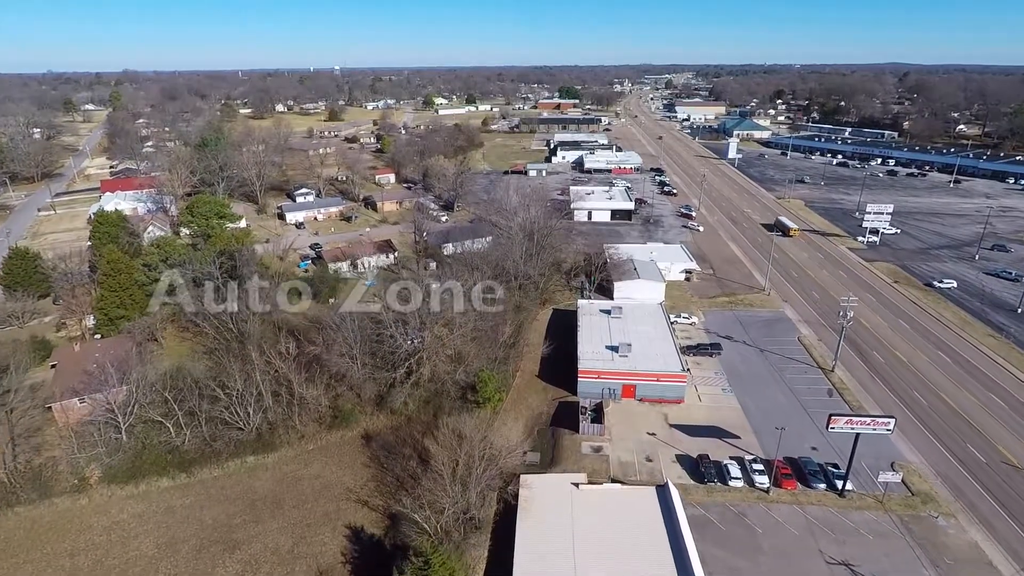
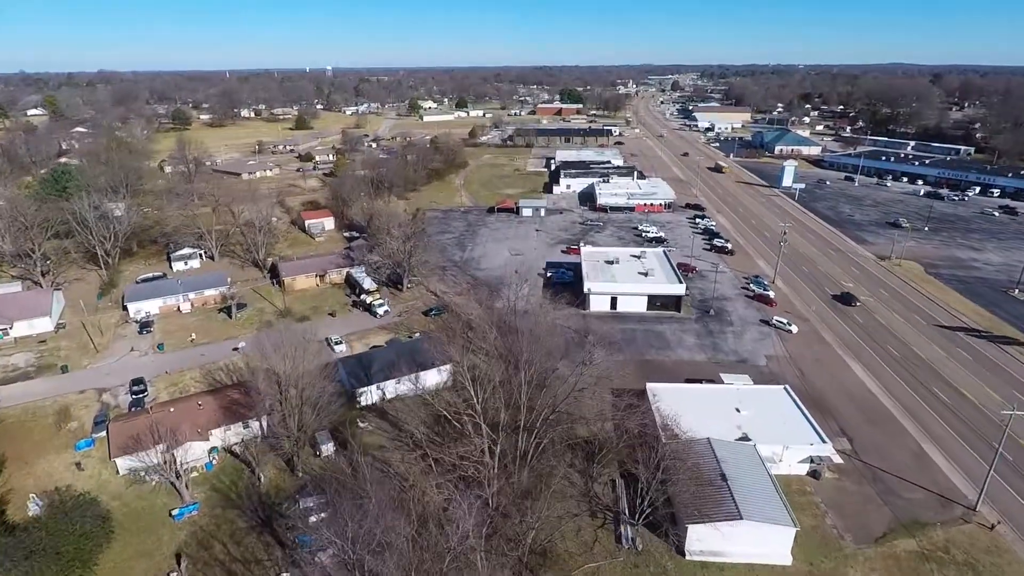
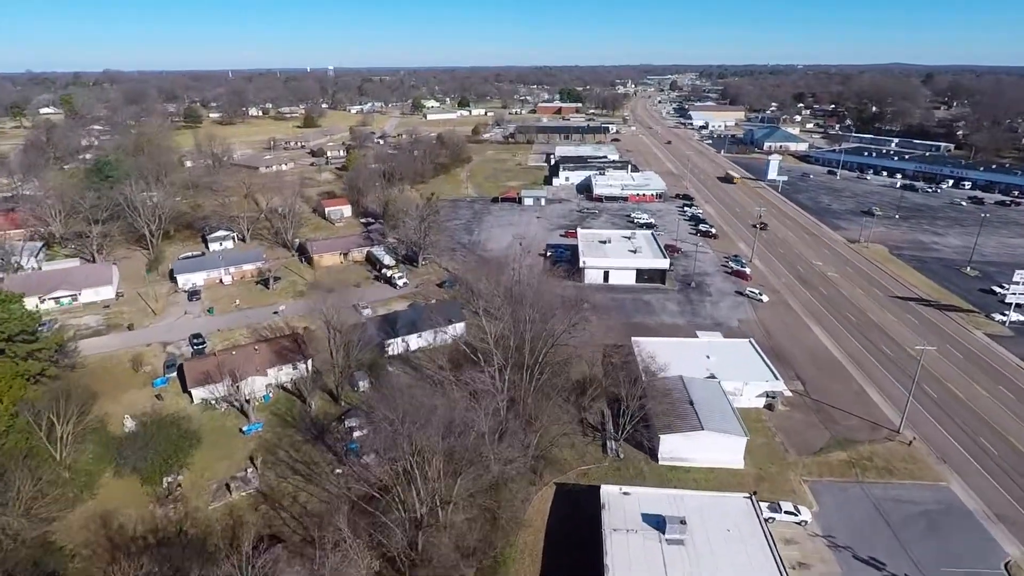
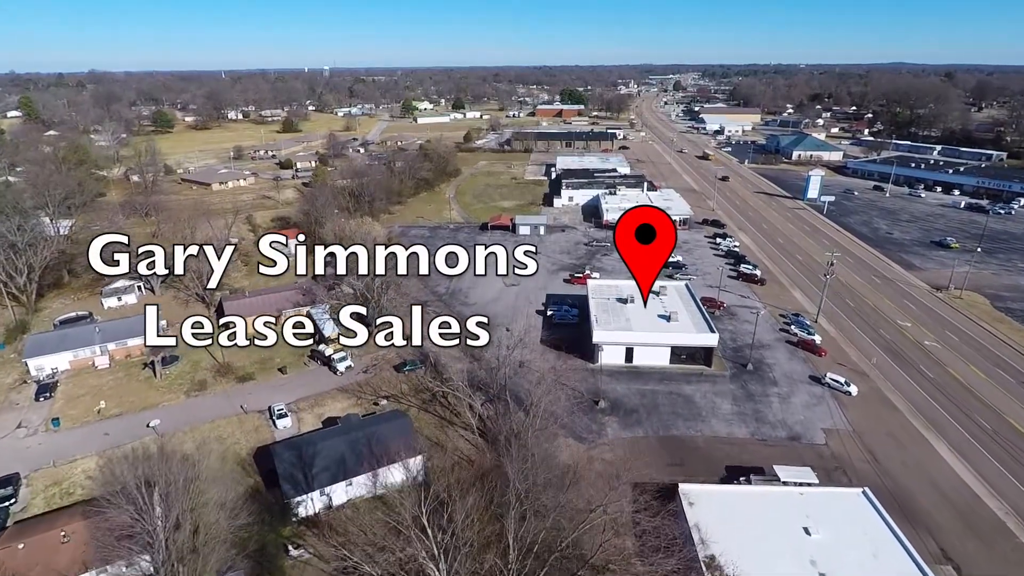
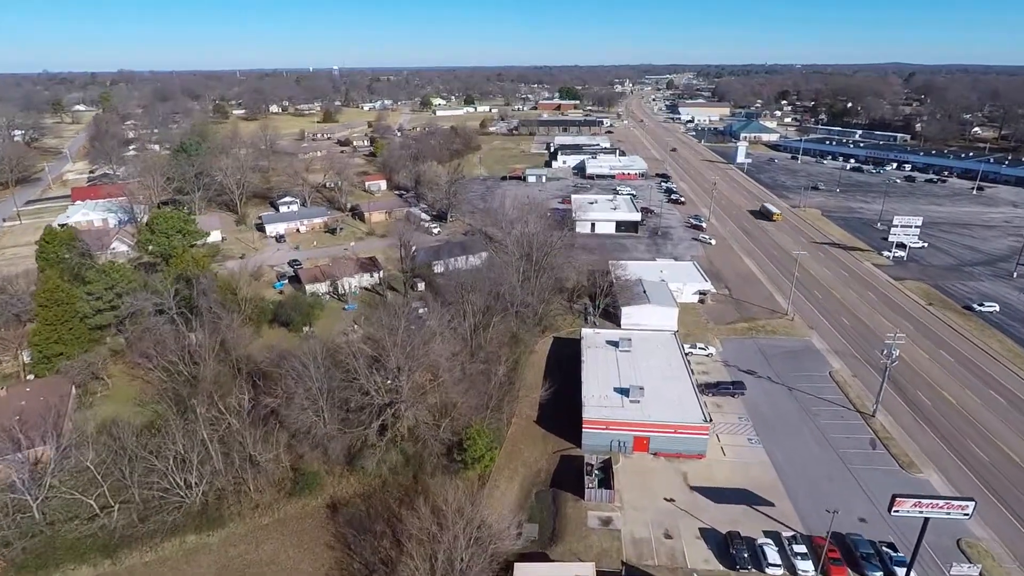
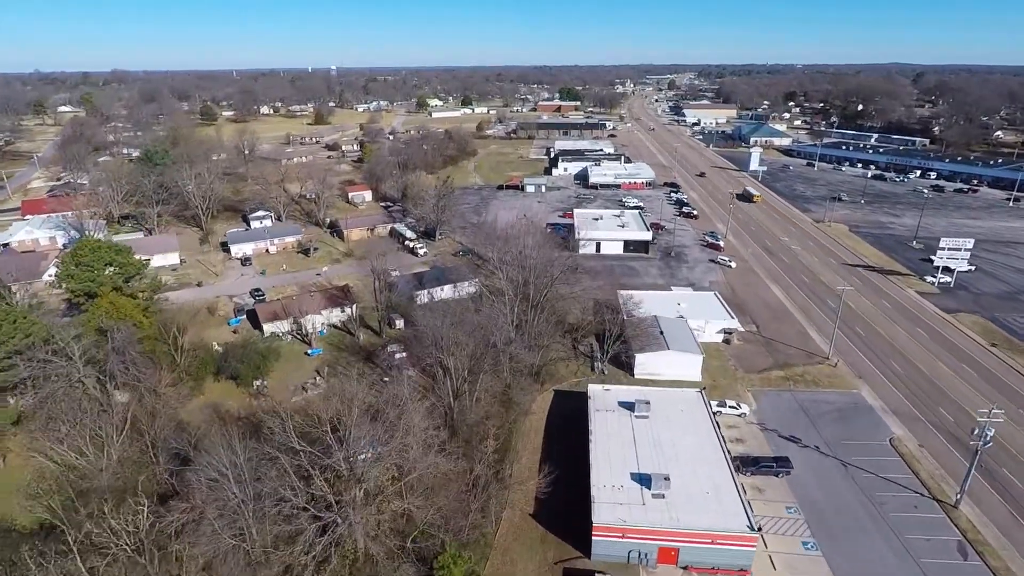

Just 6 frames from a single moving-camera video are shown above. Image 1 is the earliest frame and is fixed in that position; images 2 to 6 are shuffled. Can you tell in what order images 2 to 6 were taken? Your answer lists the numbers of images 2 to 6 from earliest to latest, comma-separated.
5, 6, 3, 2, 4
